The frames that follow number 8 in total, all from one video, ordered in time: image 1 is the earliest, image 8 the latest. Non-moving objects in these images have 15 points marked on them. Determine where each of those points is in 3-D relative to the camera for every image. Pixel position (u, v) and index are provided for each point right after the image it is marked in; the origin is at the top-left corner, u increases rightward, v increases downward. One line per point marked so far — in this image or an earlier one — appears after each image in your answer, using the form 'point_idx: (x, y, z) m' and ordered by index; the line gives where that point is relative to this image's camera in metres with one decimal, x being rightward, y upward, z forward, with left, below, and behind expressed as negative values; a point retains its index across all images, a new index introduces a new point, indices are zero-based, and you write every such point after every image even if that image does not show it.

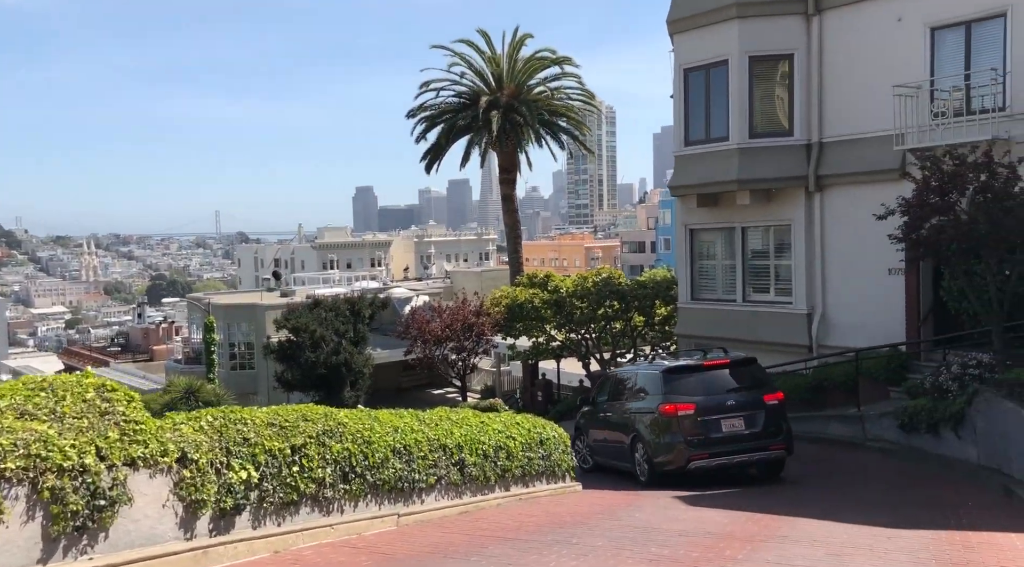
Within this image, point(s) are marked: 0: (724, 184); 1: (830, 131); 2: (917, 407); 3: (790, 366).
0: (+4.2, +2.0, +19.3) m
1: (+6.1, +2.9, +18.7) m
2: (+5.9, -1.8, +14.1) m
3: (+5.6, -1.7, +19.6) m
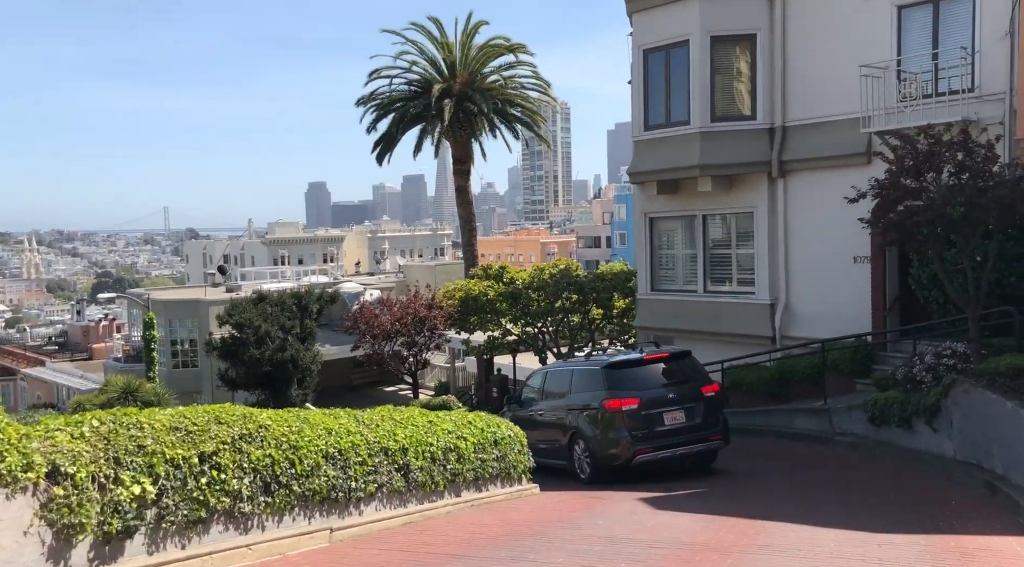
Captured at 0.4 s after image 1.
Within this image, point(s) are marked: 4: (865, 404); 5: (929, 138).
0: (+3.3, +2.2, +18.6) m
1: (+5.2, +3.1, +18.0) m
2: (+5.2, -1.6, +13.5) m
3: (+4.7, -1.5, +18.9) m
4: (+5.2, -1.7, +14.3) m
5: (+5.3, +1.8, +12.3) m
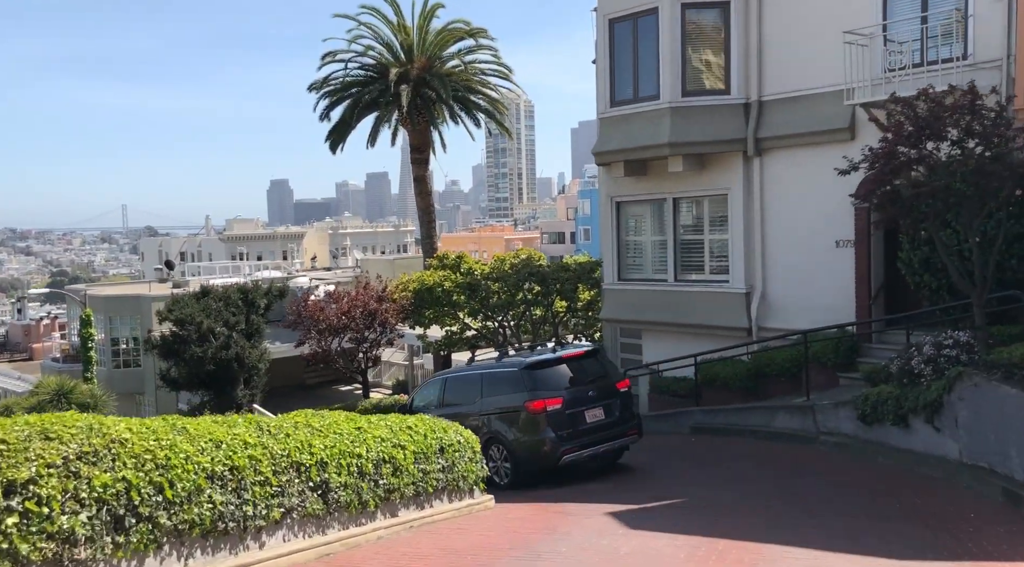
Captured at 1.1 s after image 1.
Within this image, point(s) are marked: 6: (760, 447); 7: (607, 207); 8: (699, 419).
0: (+2.5, +2.4, +17.2) m
1: (+4.5, +3.4, +16.7) m
2: (+4.6, -1.4, +12.2) m
3: (+3.9, -1.2, +17.6) m
4: (+4.5, -1.5, +13.0) m
5: (+4.7, +2.0, +11.0) m
6: (+3.6, -2.4, +14.1) m
7: (+1.9, +1.5, +19.5) m
8: (+3.0, -2.2, +16.1) m
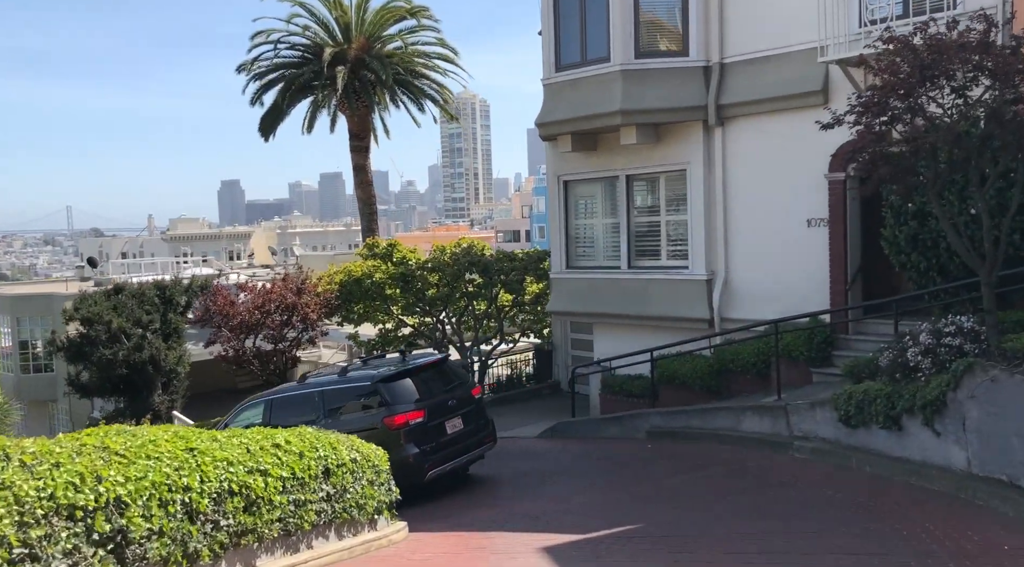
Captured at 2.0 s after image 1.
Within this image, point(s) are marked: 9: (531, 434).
0: (+1.5, +2.6, +15.3) m
1: (+3.4, +3.6, +14.9) m
2: (+3.8, -1.2, +10.3) m
3: (+2.8, -1.0, +15.7) m
4: (+3.7, -1.3, +11.2) m
5: (+3.9, +2.3, +9.2) m
6: (+2.7, -2.1, +12.3) m
7: (+0.8, +1.7, +17.5) m
8: (+2.0, -2.0, +14.2) m
9: (+0.3, -2.5, +16.2) m
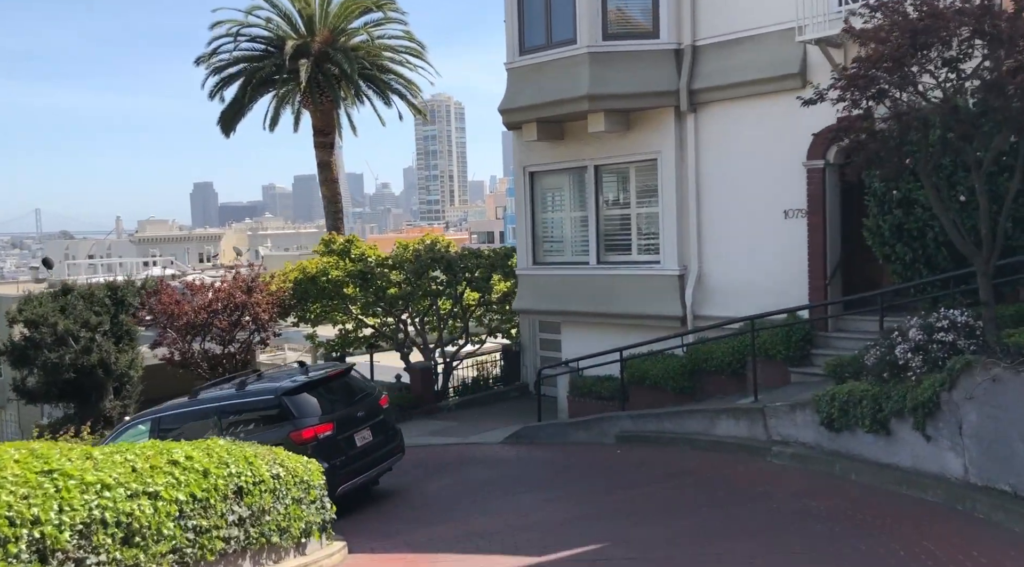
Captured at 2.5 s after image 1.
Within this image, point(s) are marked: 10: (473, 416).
0: (+0.9, +2.7, +14.4) m
1: (+2.8, +3.7, +14.1) m
2: (+3.4, -1.1, +9.5) m
3: (+2.3, -1.0, +14.9) m
4: (+3.2, -1.2, +10.4) m
5: (+3.5, +2.4, +8.4) m
6: (+2.2, -2.1, +11.4) m
7: (+0.1, +1.8, +16.6) m
8: (+1.5, -1.9, +13.3) m
9: (-0.3, -2.5, +15.3) m
10: (-0.7, -2.5, +18.3) m
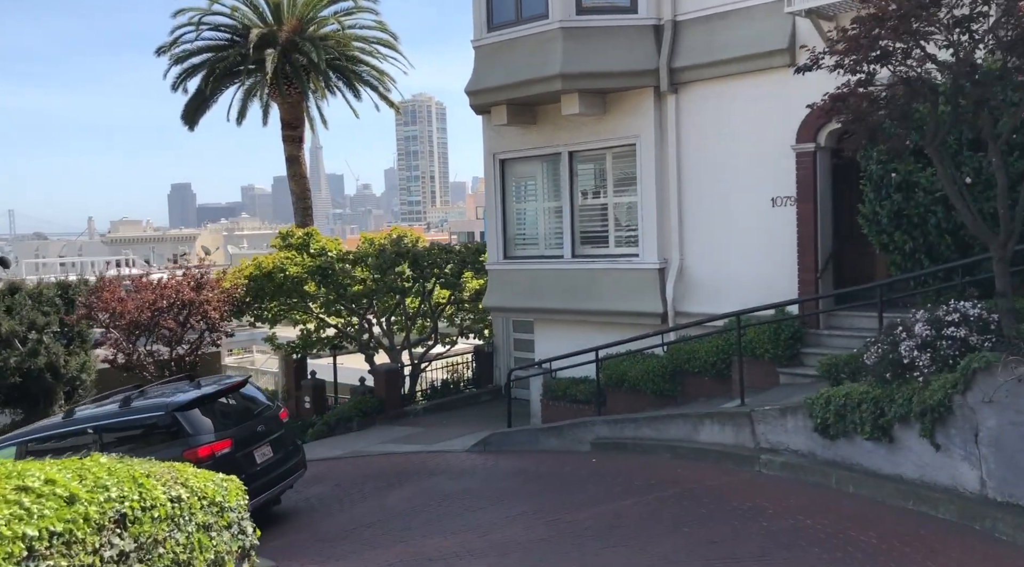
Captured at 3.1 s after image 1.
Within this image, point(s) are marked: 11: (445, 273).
0: (+0.4, +2.8, +13.4) m
1: (+2.4, +3.7, +13.1) m
2: (+3.0, -1.0, +8.5) m
3: (+1.8, -0.9, +13.9) m
4: (+2.8, -1.1, +9.4) m
5: (+3.1, +2.5, +7.4) m
6: (+1.8, -2.0, +10.4) m
7: (-0.4, +1.9, +15.6) m
8: (+1.1, -1.8, +12.3) m
9: (-0.8, -2.4, +14.3) m
10: (-1.3, -2.4, +17.2) m
11: (-1.3, +0.2, +18.4) m
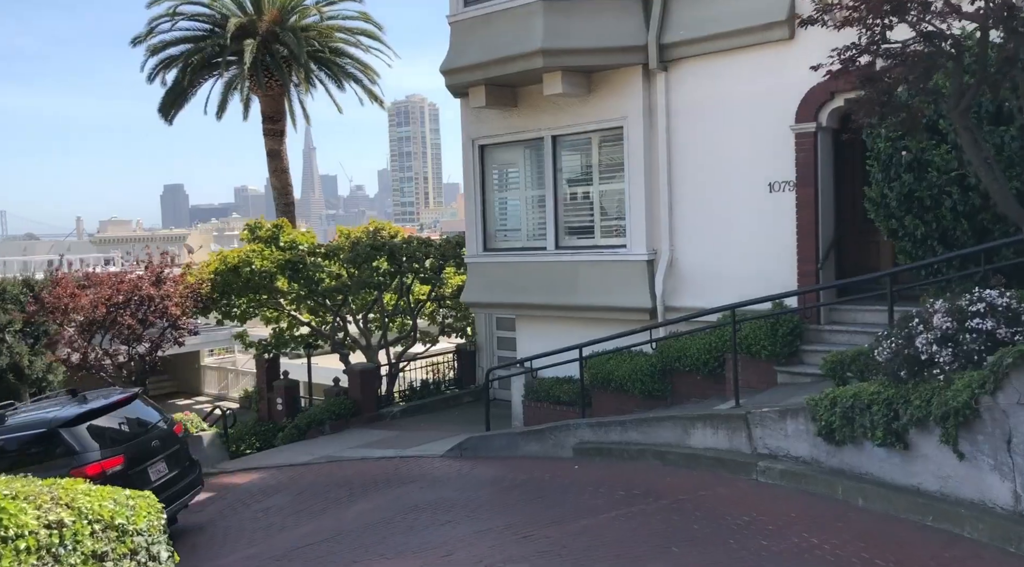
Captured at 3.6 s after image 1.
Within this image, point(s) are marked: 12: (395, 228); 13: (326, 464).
0: (+0.1, +2.9, +12.4) m
1: (+2.1, +3.8, +12.2) m
2: (+2.7, -0.9, +7.6) m
3: (+1.5, -0.8, +12.9) m
4: (+2.6, -1.0, +8.5) m
5: (+2.9, +2.6, +6.5) m
6: (+1.5, -1.9, +9.5) m
7: (-0.7, +2.0, +14.6) m
8: (+0.8, -1.8, +11.3) m
9: (-1.0, -2.3, +13.3) m
10: (-1.6, -2.4, +16.2) m
11: (-1.6, +0.3, +17.4) m
12: (-2.2, +1.0, +17.9) m
13: (-2.7, -2.6, +14.2) m
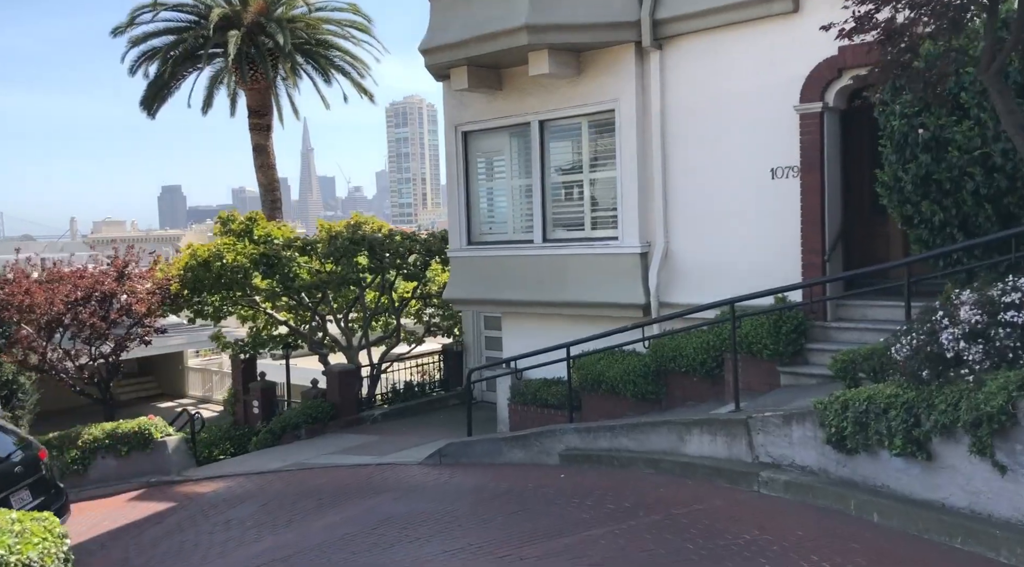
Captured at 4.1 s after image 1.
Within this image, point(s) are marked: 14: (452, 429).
0: (-0.1, +2.9, +11.6) m
1: (+1.9, +3.9, +11.3) m
2: (+2.5, -0.8, +6.8) m
3: (+1.3, -0.7, +12.1) m
4: (+2.4, -1.0, +7.6) m
5: (+2.7, +2.6, +5.6) m
6: (+1.3, -1.8, +8.6) m
7: (-0.9, +2.0, +13.8) m
8: (+0.6, -1.7, +10.5) m
9: (-1.2, -2.2, +12.4) m
10: (-1.8, -2.3, +15.4) m
11: (-1.9, +0.4, +16.6) m
12: (-2.4, +1.1, +17.0) m
13: (-2.9, -2.6, +13.3) m
14: (-0.9, -2.2, +14.7) m
